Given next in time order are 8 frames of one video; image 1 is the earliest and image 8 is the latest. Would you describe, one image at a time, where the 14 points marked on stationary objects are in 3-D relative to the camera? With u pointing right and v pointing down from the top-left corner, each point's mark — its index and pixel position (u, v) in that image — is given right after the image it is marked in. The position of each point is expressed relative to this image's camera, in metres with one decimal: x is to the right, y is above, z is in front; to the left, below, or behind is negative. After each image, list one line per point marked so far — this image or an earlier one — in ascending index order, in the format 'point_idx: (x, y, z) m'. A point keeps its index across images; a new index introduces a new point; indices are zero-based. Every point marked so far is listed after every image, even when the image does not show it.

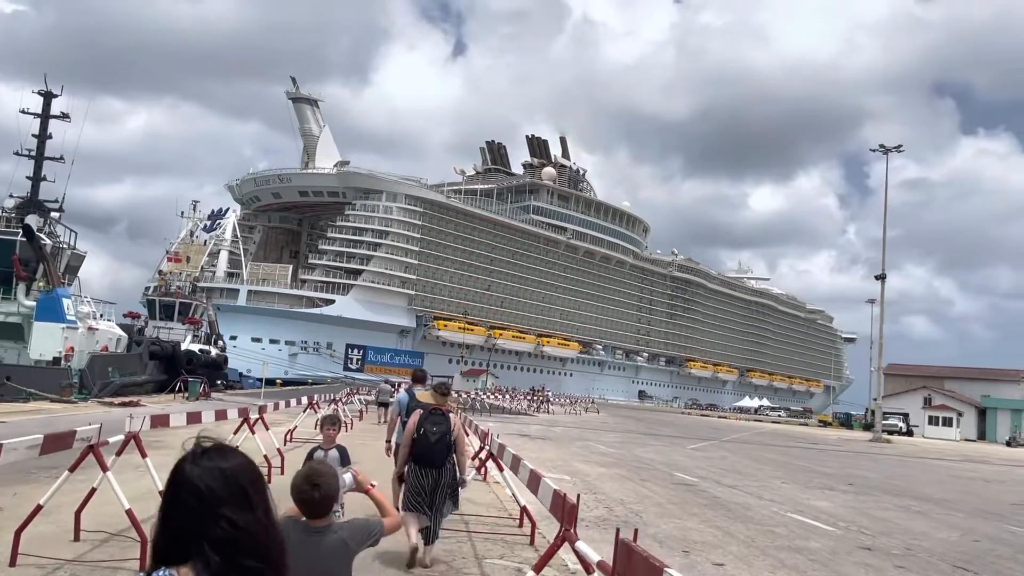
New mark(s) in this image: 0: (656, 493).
0: (+2.0, -2.9, +10.0) m
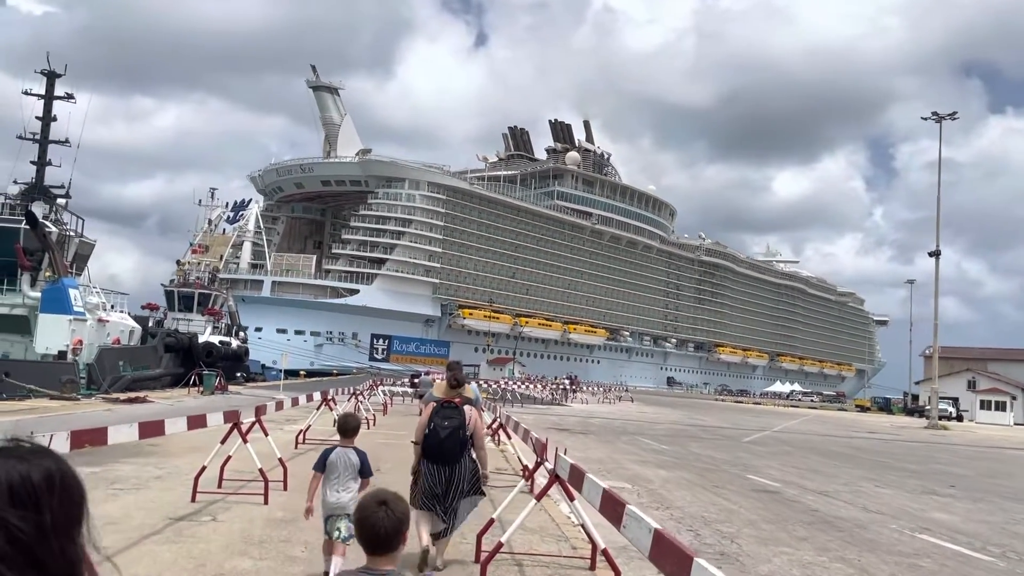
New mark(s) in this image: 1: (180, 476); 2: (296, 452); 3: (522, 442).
0: (+2.6, -2.5, +8.1) m
1: (-3.6, -2.1, +7.8) m
2: (-3.2, -2.4, +10.6) m
3: (+0.2, -2.5, +11.4) m
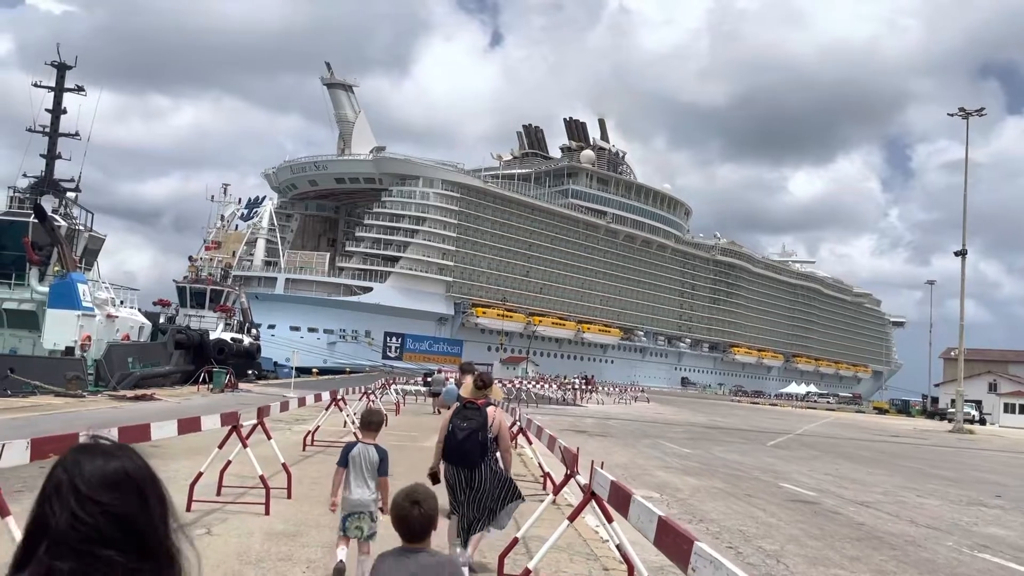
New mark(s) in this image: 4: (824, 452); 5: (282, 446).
0: (+2.8, -2.4, +7.5) m
1: (-3.4, -2.0, +7.3) m
2: (-2.9, -2.3, +10.0) m
3: (+0.5, -2.4, +10.8) m
4: (+7.4, -3.9, +16.9) m
5: (-3.5, -2.4, +10.9) m
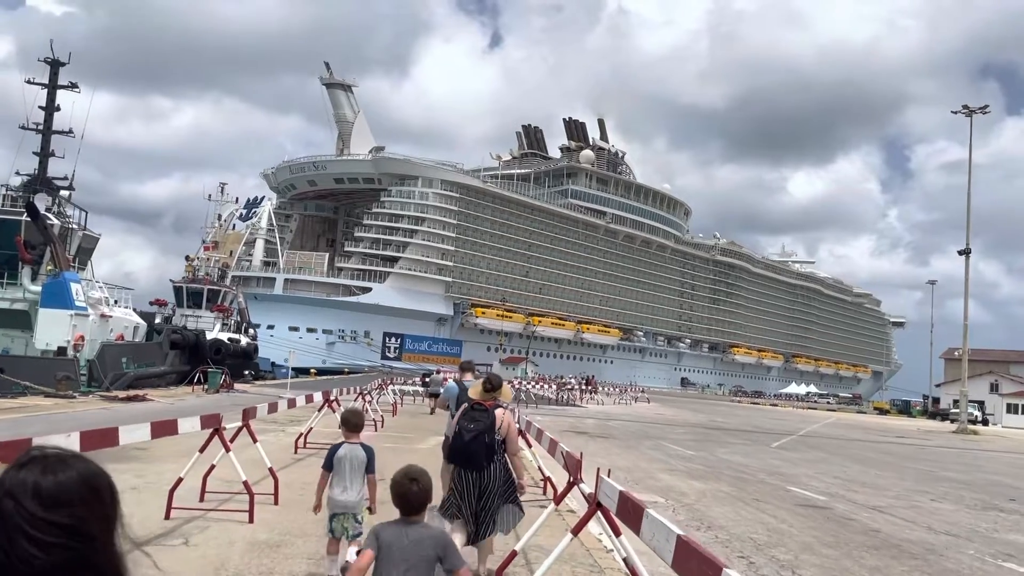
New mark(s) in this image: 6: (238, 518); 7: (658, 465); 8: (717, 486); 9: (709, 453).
0: (+2.8, -2.4, +7.2) m
1: (-3.4, -1.9, +6.9) m
2: (-3.0, -2.3, +9.7) m
3: (+0.4, -2.4, +10.5) m
4: (+7.4, -3.9, +16.6) m
5: (-3.5, -2.4, +10.5) m
6: (-2.3, -1.9, +6.1) m
7: (+2.4, -2.8, +11.6) m
8: (+2.8, -2.7, +9.8) m
9: (+4.0, -3.3, +14.4) m
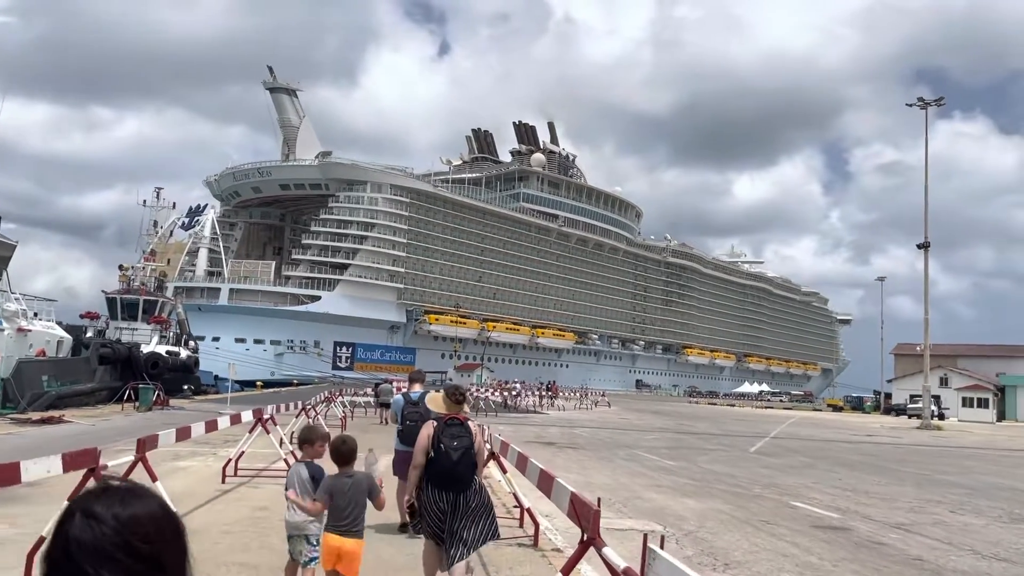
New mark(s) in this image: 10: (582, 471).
0: (+2.6, -2.3, +6.0) m
1: (-3.6, -1.9, +5.4) m
2: (-3.3, -2.3, +8.2) m
3: (0.0, -2.3, +9.2) m
4: (+6.6, -3.7, +15.7) m
5: (-3.9, -2.4, +9.0) m
6: (-2.4, -1.9, +4.6) m
7: (+1.9, -2.8, +10.4) m
8: (+2.4, -2.6, +8.6) m
9: (+3.4, -3.3, +13.3) m
10: (+1.0, -2.7, +10.7) m
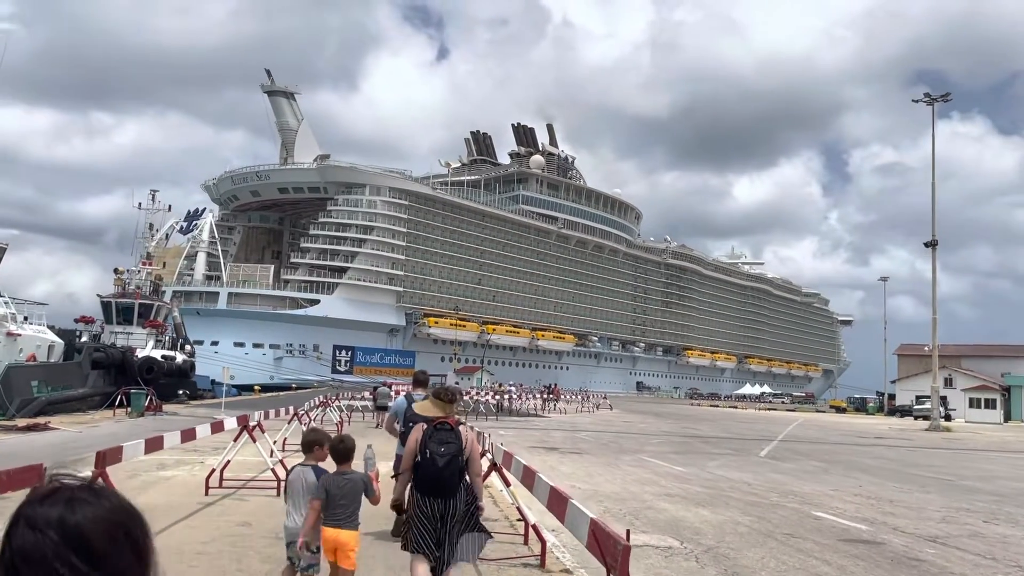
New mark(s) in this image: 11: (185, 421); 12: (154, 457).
0: (+2.7, -2.2, +5.5) m
1: (-3.6, -1.9, +4.9) m
2: (-3.3, -2.3, +7.6) m
3: (+0.1, -2.3, +8.6) m
4: (+6.6, -3.7, +15.2) m
5: (-3.9, -2.4, +8.4) m
6: (-2.4, -1.9, +4.1) m
7: (+1.9, -2.7, +9.9) m
8: (+2.5, -2.6, +8.1) m
9: (+3.4, -3.2, +12.8) m
10: (+1.1, -2.7, +10.1) m
11: (-9.1, -3.7, +19.8) m
12: (-5.4, -2.6, +10.9) m
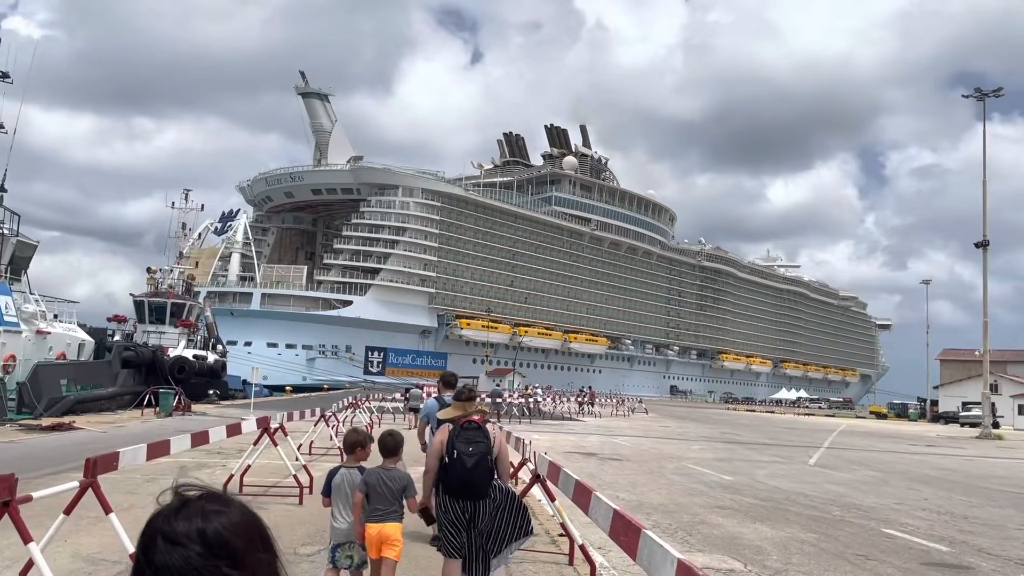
0: (+2.9, -2.1, +4.7) m
1: (-3.3, -1.8, +4.3) m
2: (-2.9, -2.2, +7.1) m
3: (+0.5, -2.2, +7.9) m
4: (+7.3, -3.6, +14.2) m
5: (-3.5, -2.3, +7.9) m
6: (-2.2, -1.8, +3.5) m
7: (+2.4, -2.7, +9.1) m
8: (+2.9, -2.5, +7.3) m
9: (+4.0, -3.2, +11.9) m
10: (+1.6, -2.6, +9.4) m
11: (-8.2, -3.6, +19.5) m
12: (-4.9, -2.5, +10.5) m
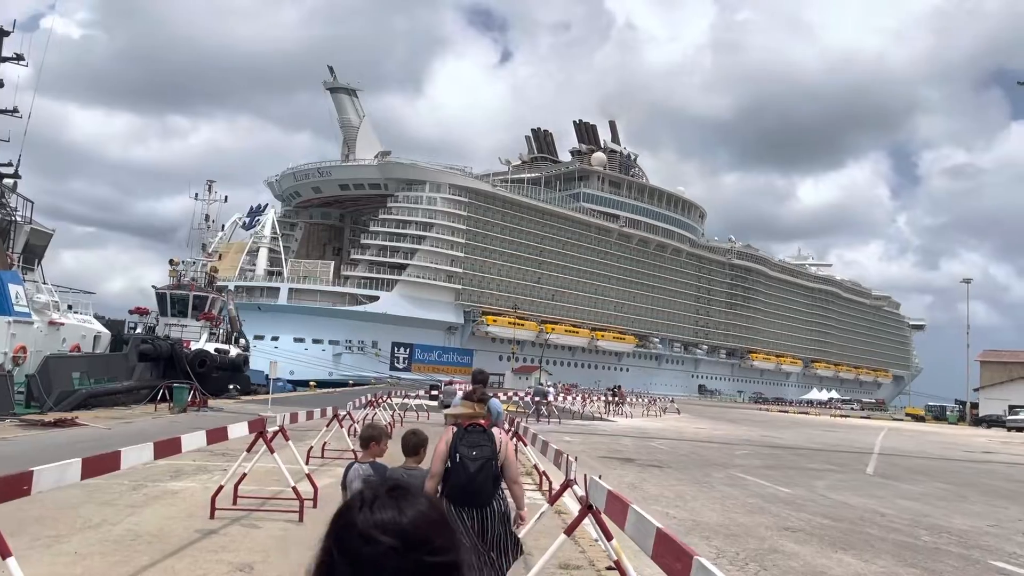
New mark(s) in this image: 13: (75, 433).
0: (+3.2, -2.0, +3.4) m
1: (-3.1, -1.6, +3.3) m
2: (-2.6, -2.0, +6.0) m
3: (+0.8, -2.1, +6.8) m
4: (+7.9, -3.5, +12.7) m
5: (-3.2, -2.1, +6.9) m
6: (-2.0, -1.6, +2.4) m
7: (+2.8, -2.5, +7.8) m
8: (+3.2, -2.3, +6.0) m
9: (+4.5, -3.0, +10.6) m
10: (+1.9, -2.5, +8.2) m
11: (-7.5, -3.4, +18.6) m
12: (-4.5, -2.3, +9.5) m
13: (-8.2, -2.7, +13.3) m
